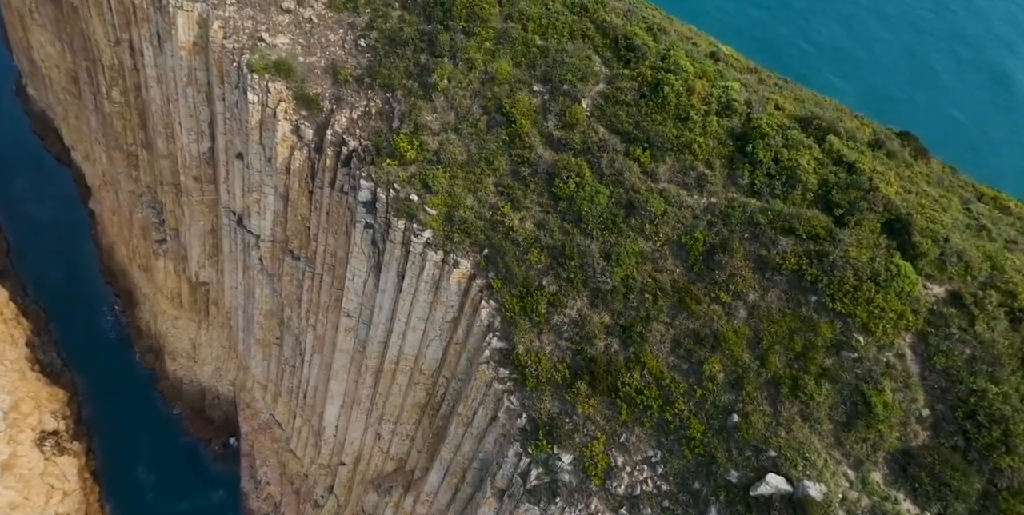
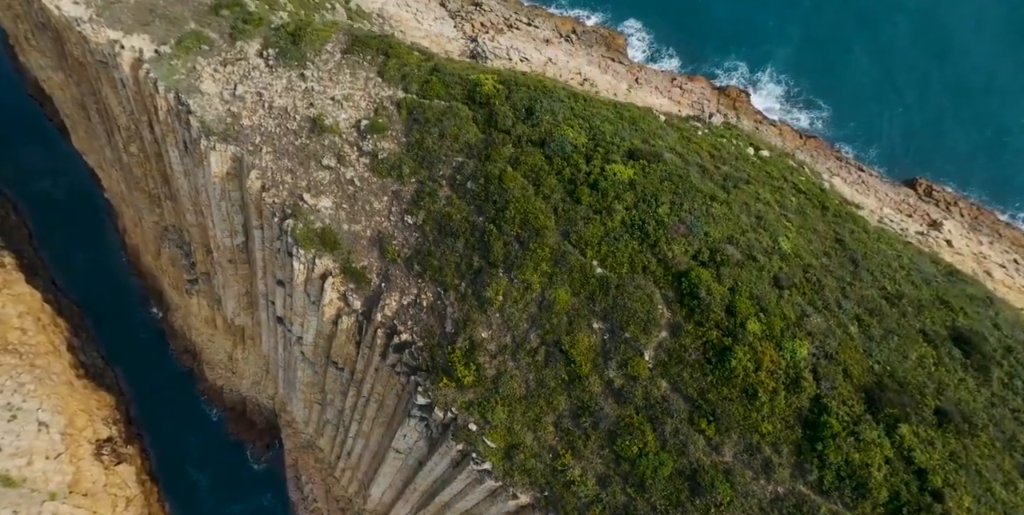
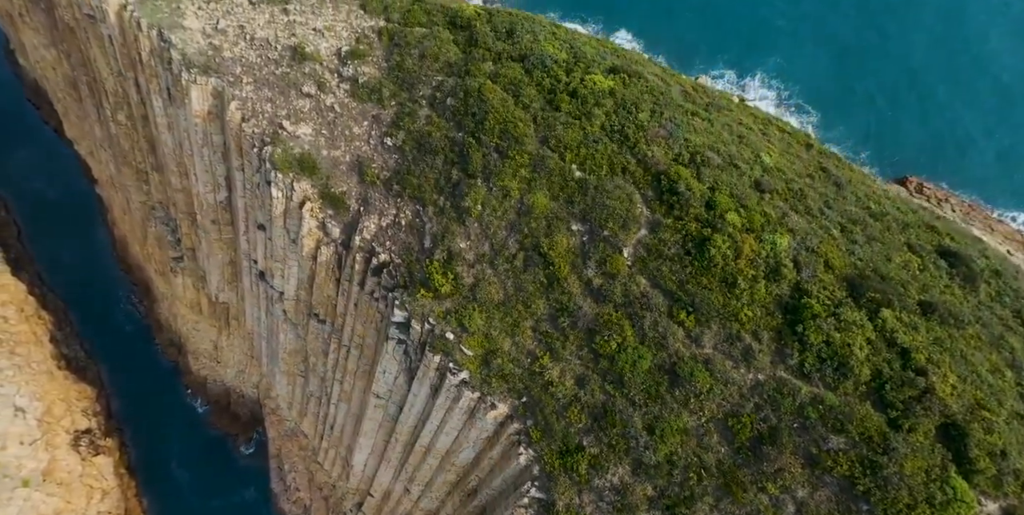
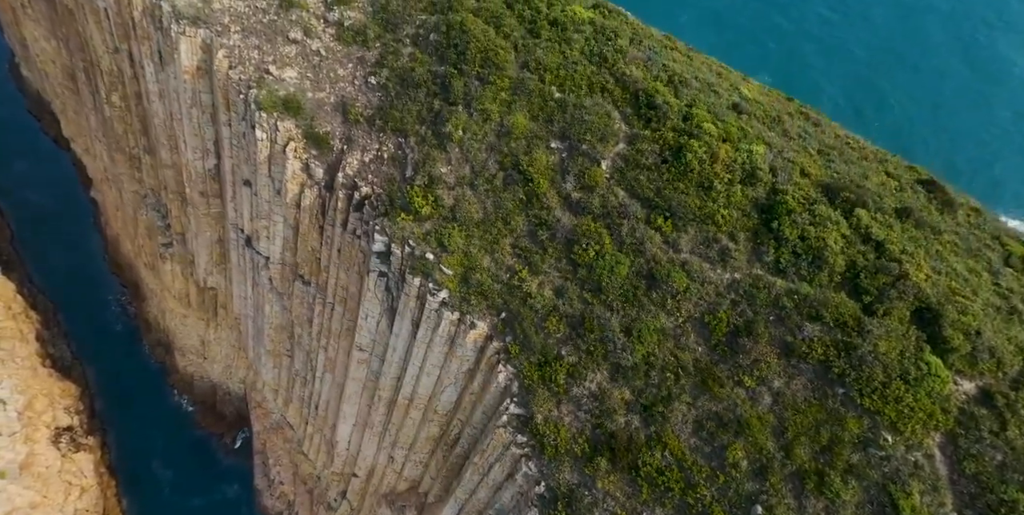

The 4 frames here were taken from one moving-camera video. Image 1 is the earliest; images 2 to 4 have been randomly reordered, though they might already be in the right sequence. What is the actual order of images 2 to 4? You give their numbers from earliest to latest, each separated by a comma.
4, 3, 2
